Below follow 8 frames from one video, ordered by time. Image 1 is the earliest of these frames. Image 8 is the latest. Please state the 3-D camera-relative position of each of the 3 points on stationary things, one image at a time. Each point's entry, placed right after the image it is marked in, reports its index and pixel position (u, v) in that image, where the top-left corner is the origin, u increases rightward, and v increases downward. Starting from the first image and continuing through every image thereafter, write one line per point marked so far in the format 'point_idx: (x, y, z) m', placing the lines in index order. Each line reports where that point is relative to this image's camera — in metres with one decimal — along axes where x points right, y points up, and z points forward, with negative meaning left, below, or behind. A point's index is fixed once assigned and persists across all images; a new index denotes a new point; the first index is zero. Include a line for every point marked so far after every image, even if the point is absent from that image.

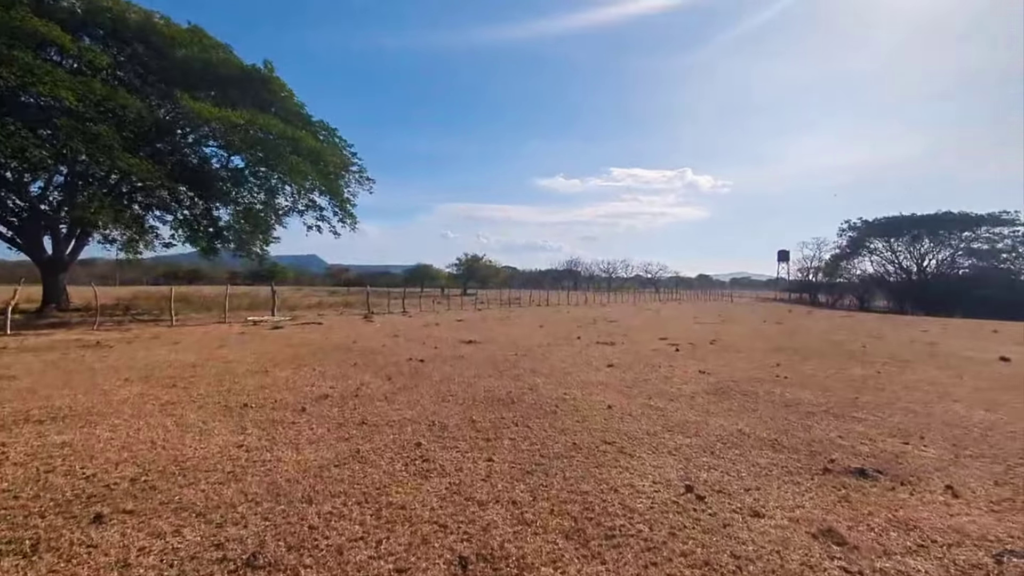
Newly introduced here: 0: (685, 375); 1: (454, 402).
0: (+3.1, -1.5, +9.6) m
1: (-0.7, -1.5, +6.8) m
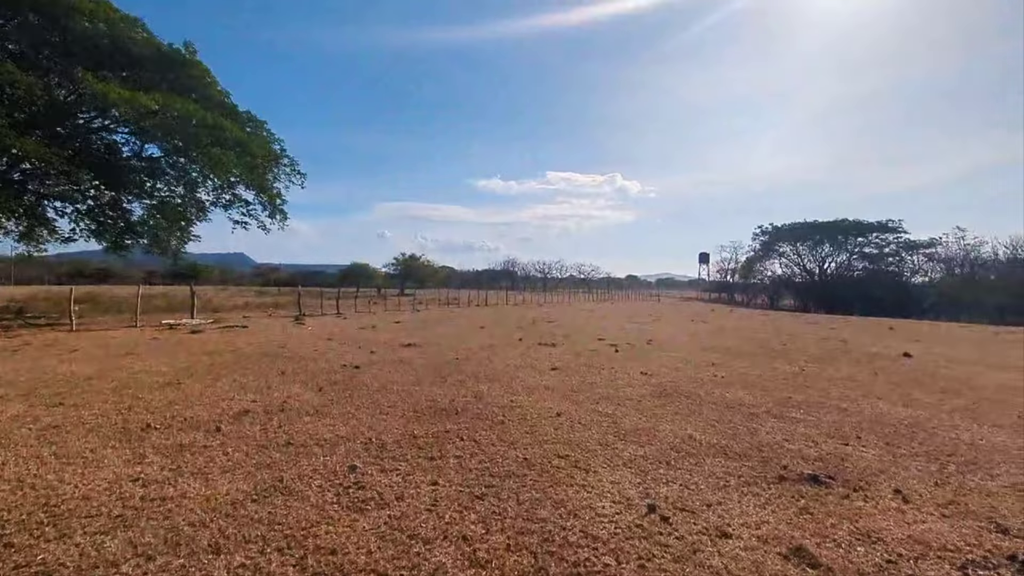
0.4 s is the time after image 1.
0: (+2.1, -1.6, +9.5) m
1: (-1.4, -1.5, +6.2) m
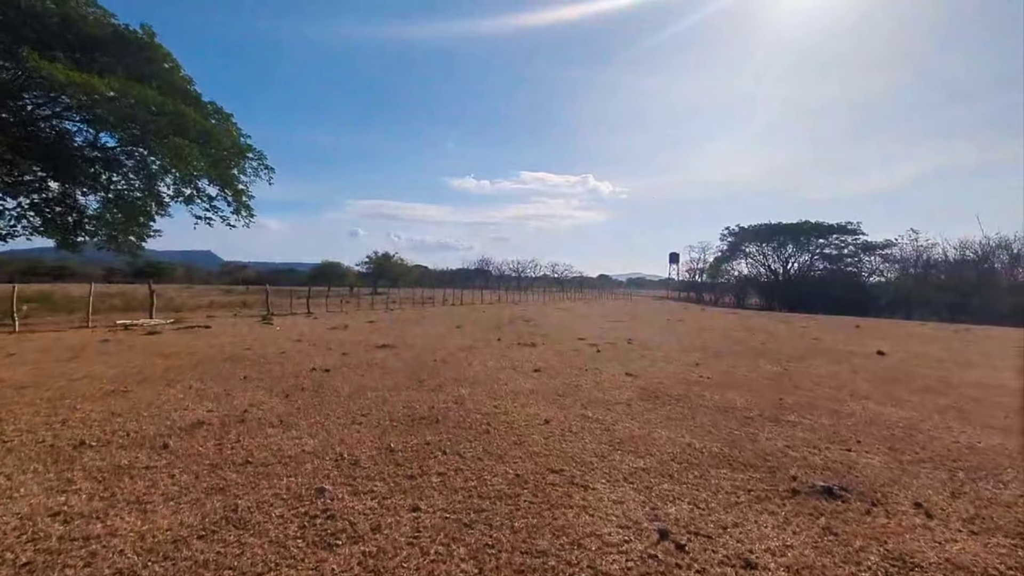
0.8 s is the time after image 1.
0: (+1.8, -1.5, +9.2) m
1: (-1.6, -1.5, +5.7) m
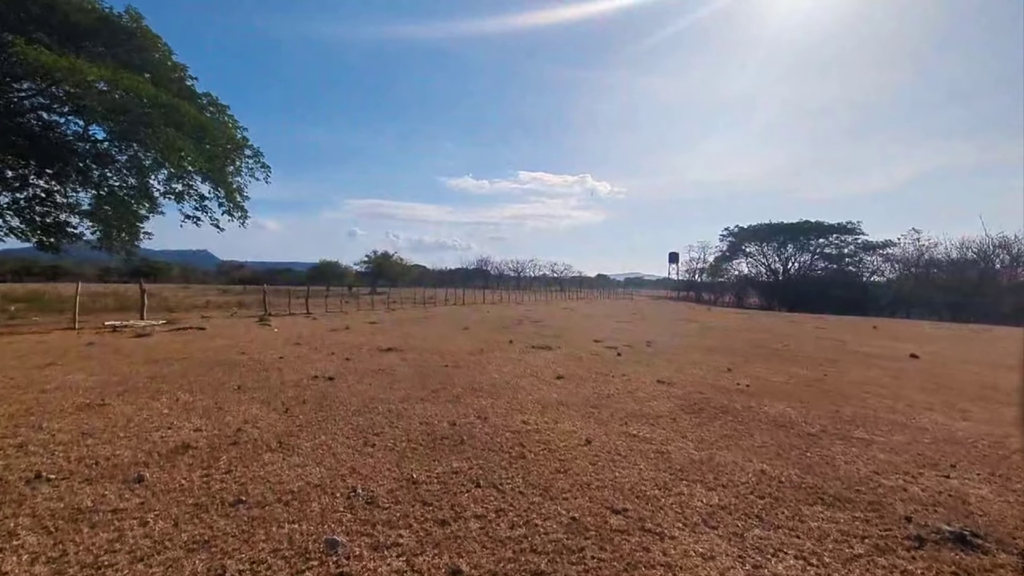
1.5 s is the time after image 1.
0: (+2.1, -1.5, +8.4) m
1: (-1.2, -1.5, +4.9) m
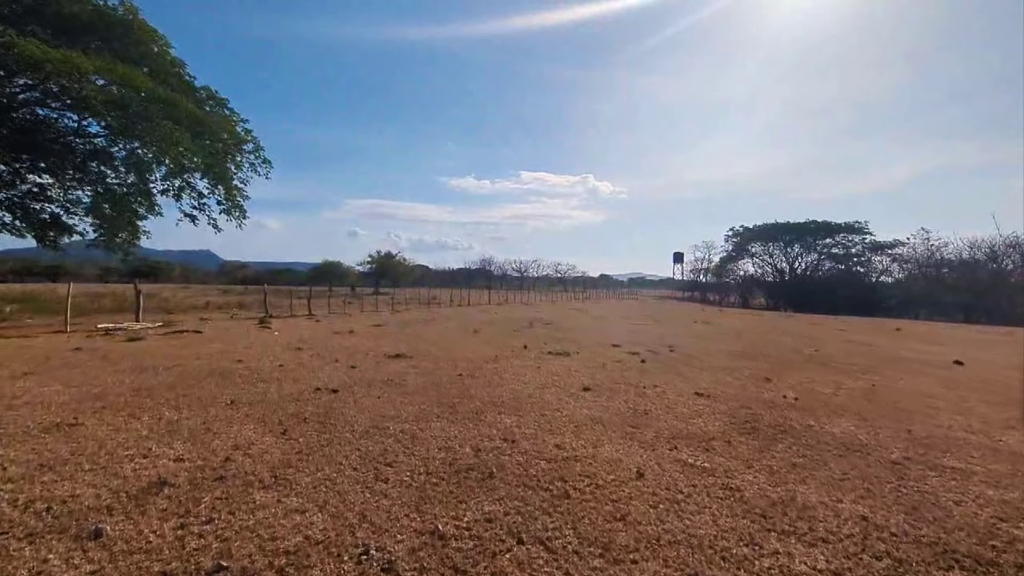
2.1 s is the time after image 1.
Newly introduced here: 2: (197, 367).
0: (+2.4, -1.6, +7.5) m
1: (-0.9, -1.5, +4.1) m
2: (-5.5, -1.4, +9.3) m
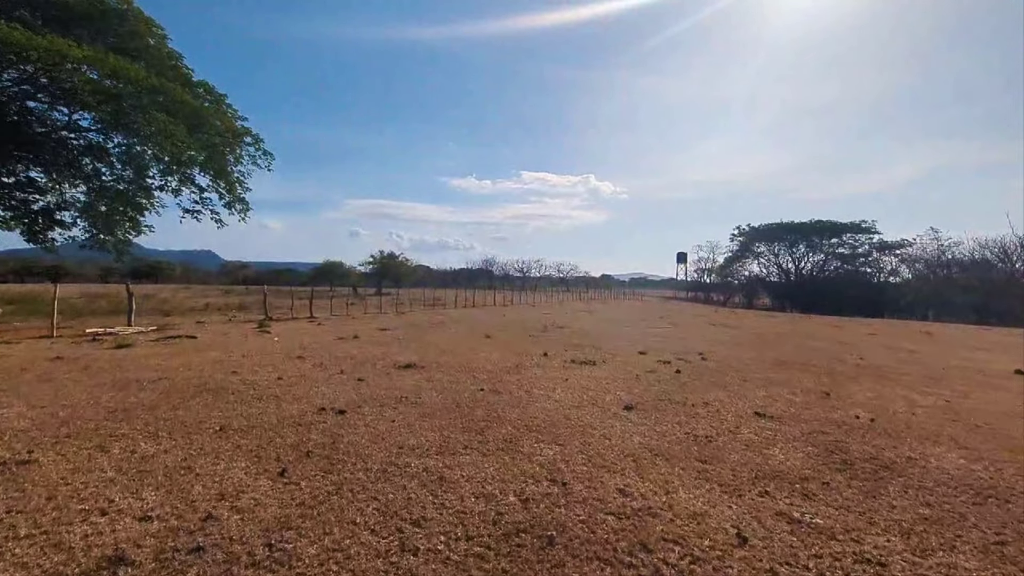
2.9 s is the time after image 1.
0: (+2.8, -1.6, +6.5) m
1: (-0.5, -1.5, +3.1) m
2: (-5.1, -1.4, +8.3) m
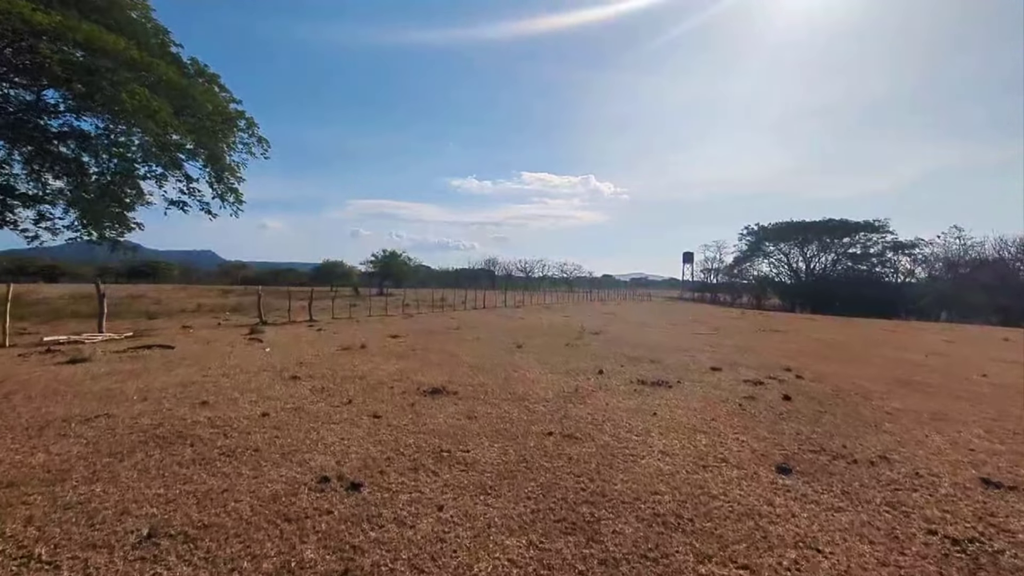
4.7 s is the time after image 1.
0: (+3.7, -1.6, +4.2) m
1: (+0.4, -1.6, +0.7) m
2: (-4.2, -1.4, +5.9) m
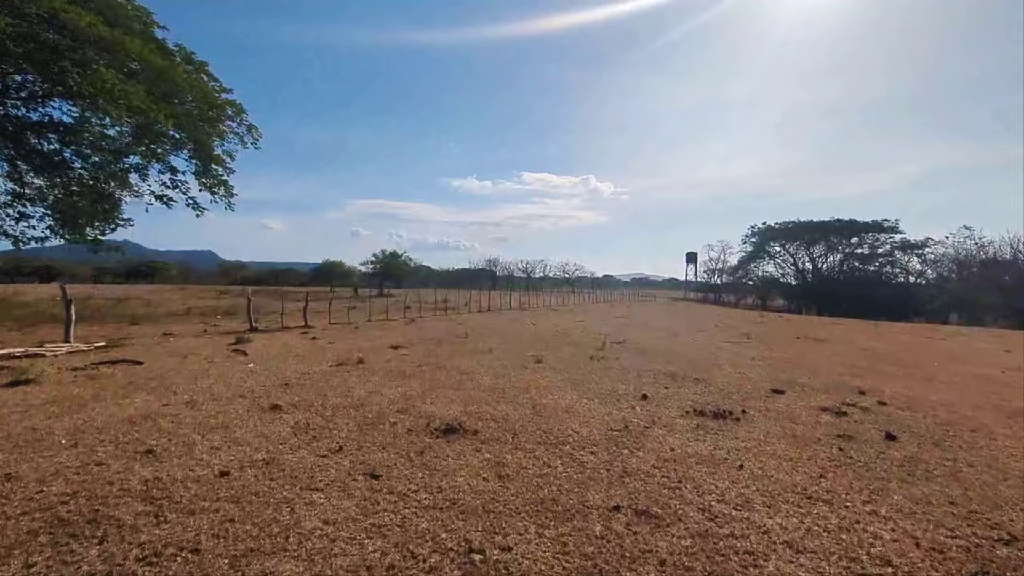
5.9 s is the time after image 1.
0: (+4.1, -1.8, +2.6) m
1: (+0.8, -1.7, -0.9) m
2: (-3.8, -1.6, +4.3) m
